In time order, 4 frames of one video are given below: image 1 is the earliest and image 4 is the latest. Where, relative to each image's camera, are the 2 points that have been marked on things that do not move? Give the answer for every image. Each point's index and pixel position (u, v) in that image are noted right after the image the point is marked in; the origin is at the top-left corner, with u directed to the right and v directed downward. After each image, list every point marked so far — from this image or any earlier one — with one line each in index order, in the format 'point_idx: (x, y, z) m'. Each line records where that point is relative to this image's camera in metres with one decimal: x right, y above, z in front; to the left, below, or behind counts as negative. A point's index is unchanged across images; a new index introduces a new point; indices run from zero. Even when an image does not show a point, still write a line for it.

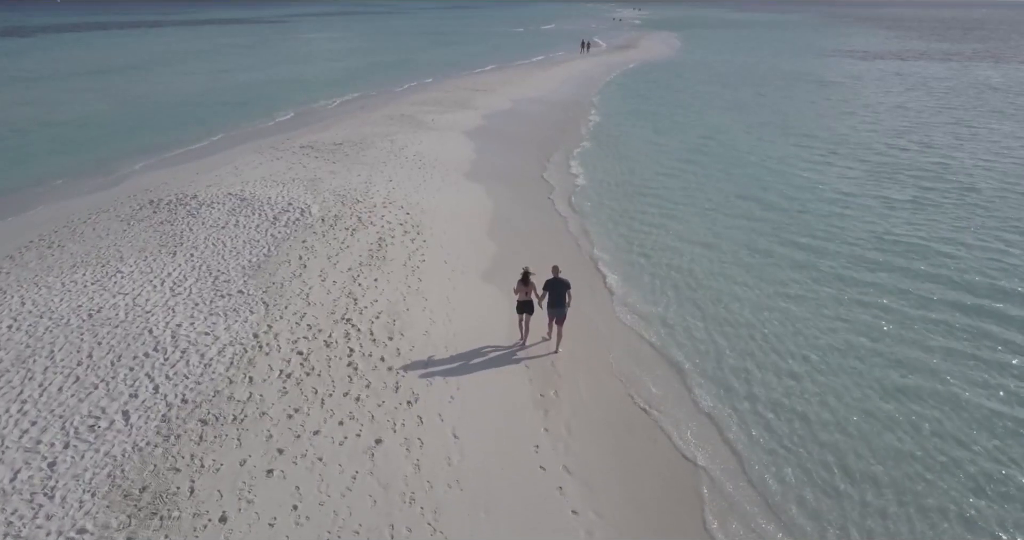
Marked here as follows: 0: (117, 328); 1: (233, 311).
0: (-7.3, -1.1, +10.5) m
1: (-5.6, -0.8, +11.4) m
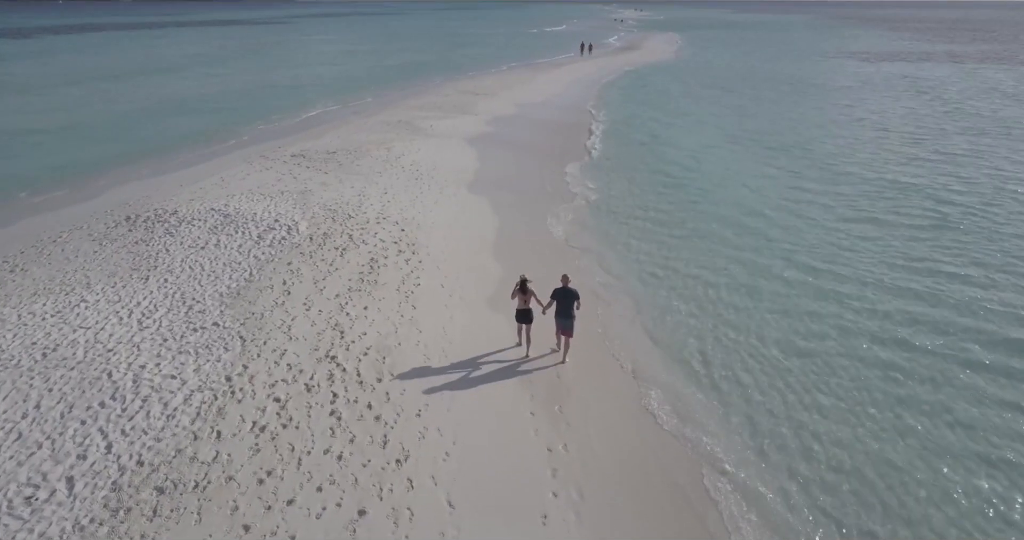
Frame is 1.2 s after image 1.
0: (-7.2, -1.6, +9.4) m
1: (-5.5, -1.4, +10.3) m
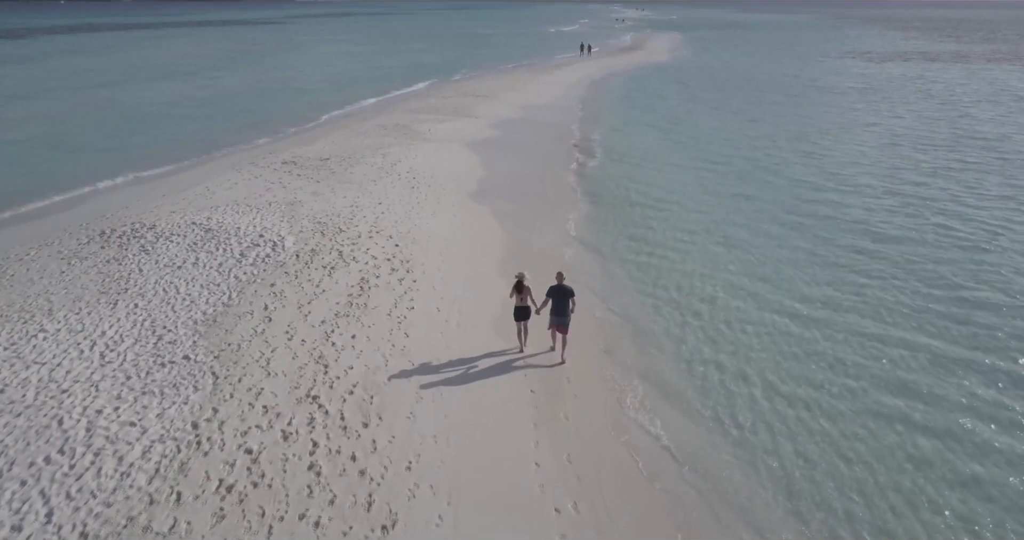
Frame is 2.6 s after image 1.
0: (-7.2, -2.1, +8.3) m
1: (-5.5, -1.9, +9.2) m
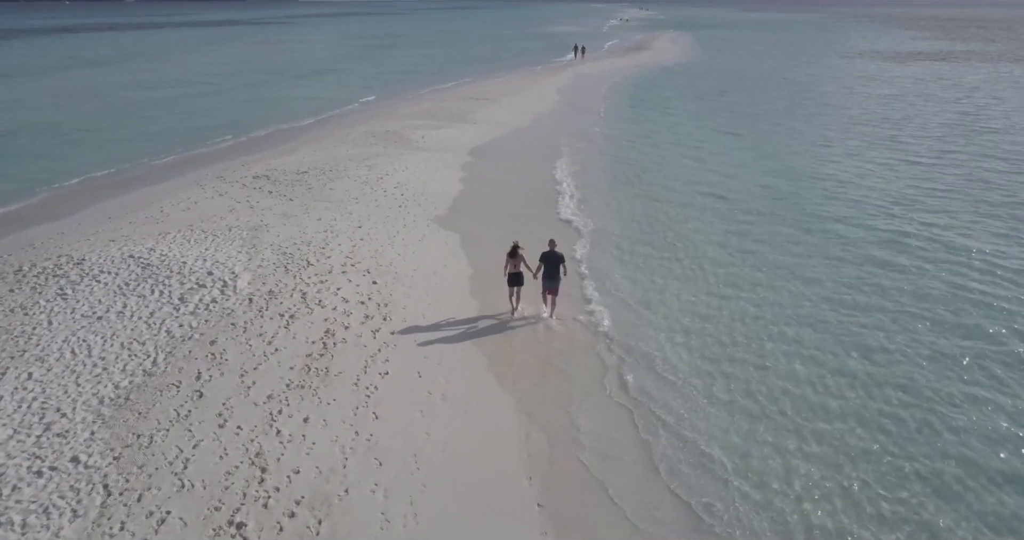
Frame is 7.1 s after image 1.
0: (-7.2, -3.1, +5.8) m
1: (-5.5, -2.8, +6.7) m
